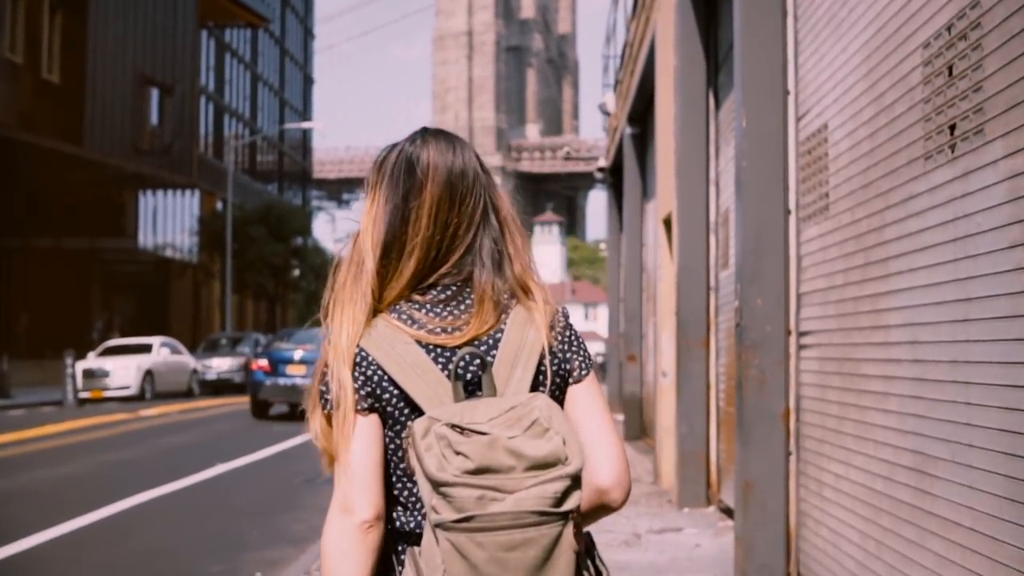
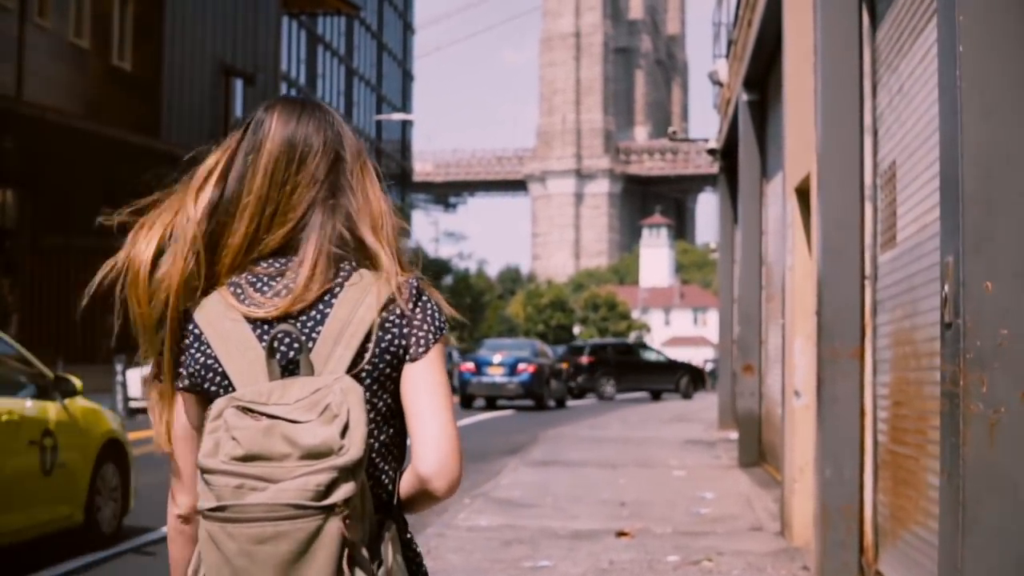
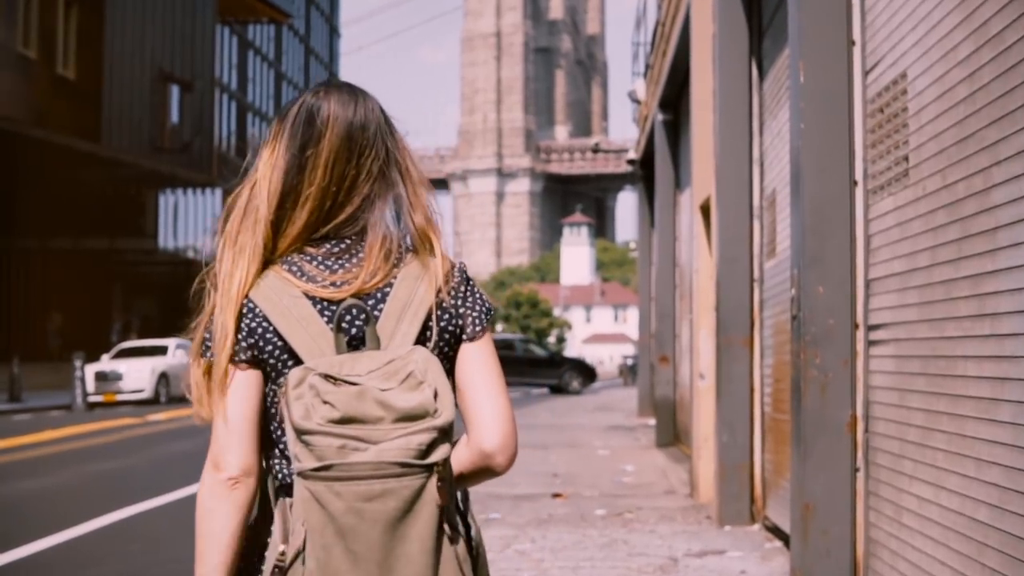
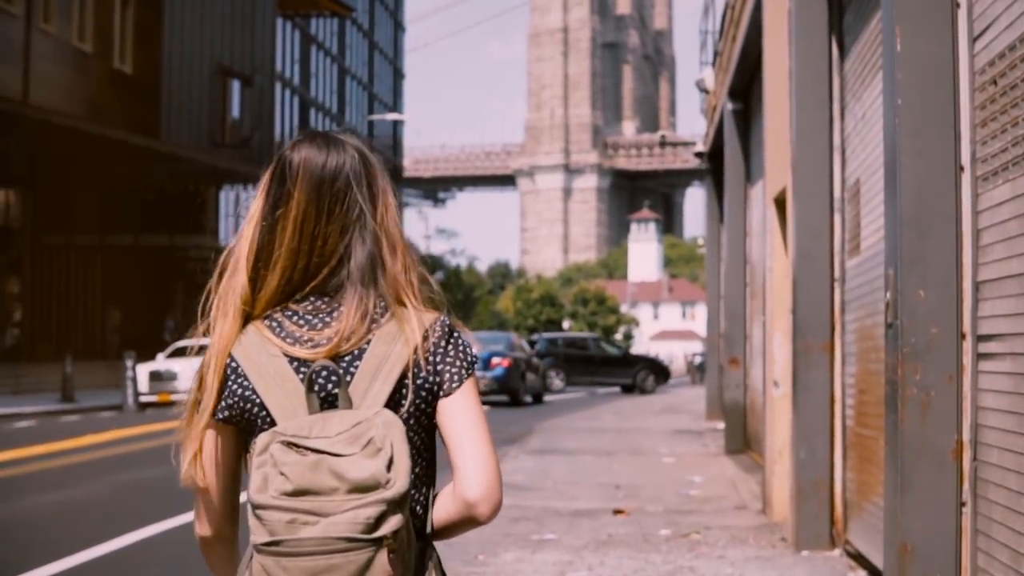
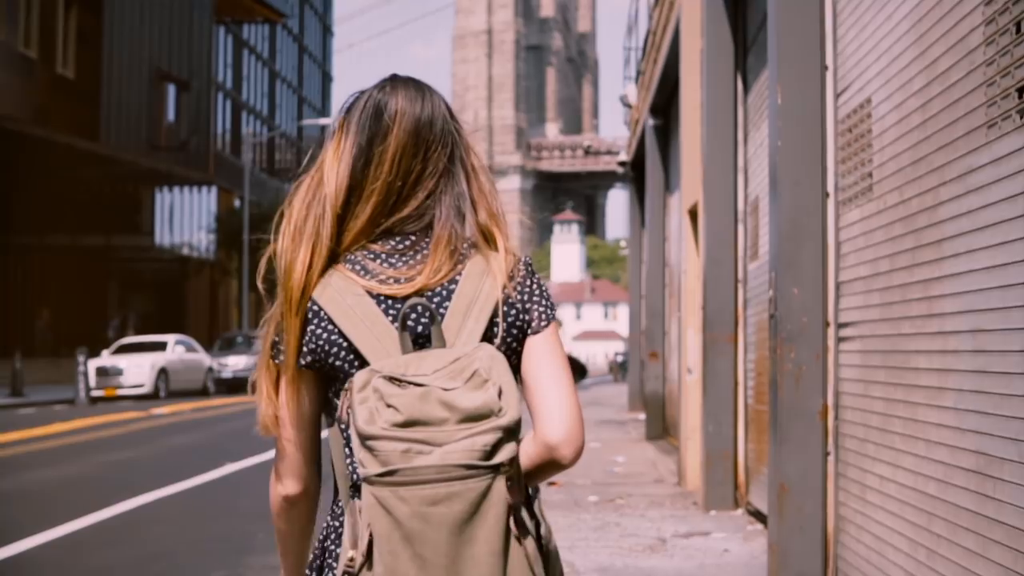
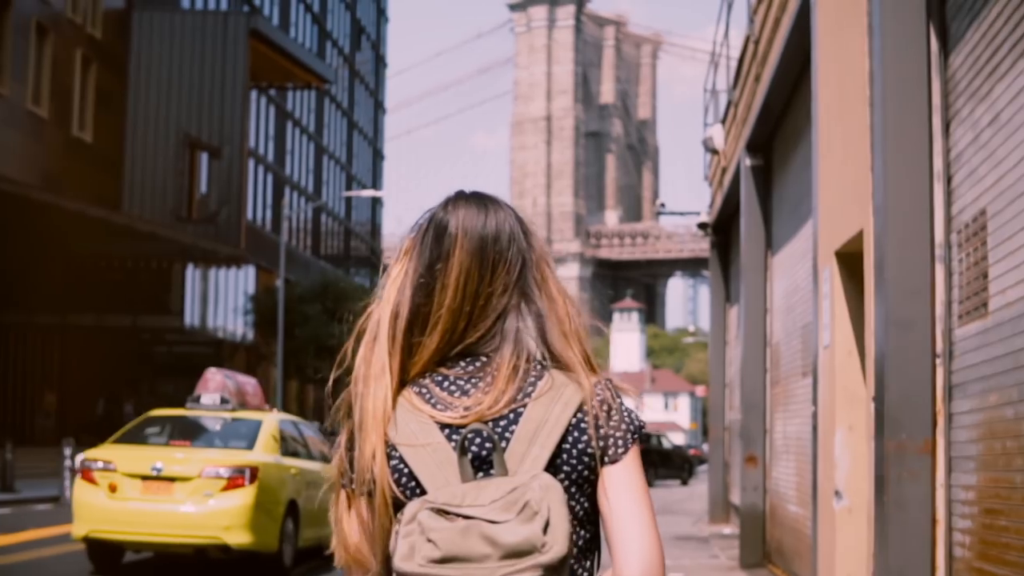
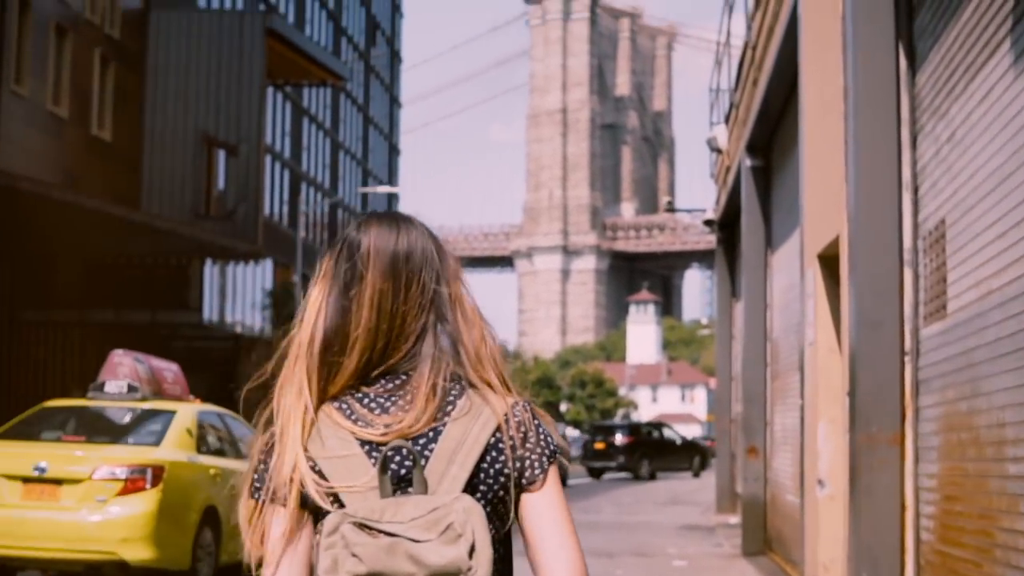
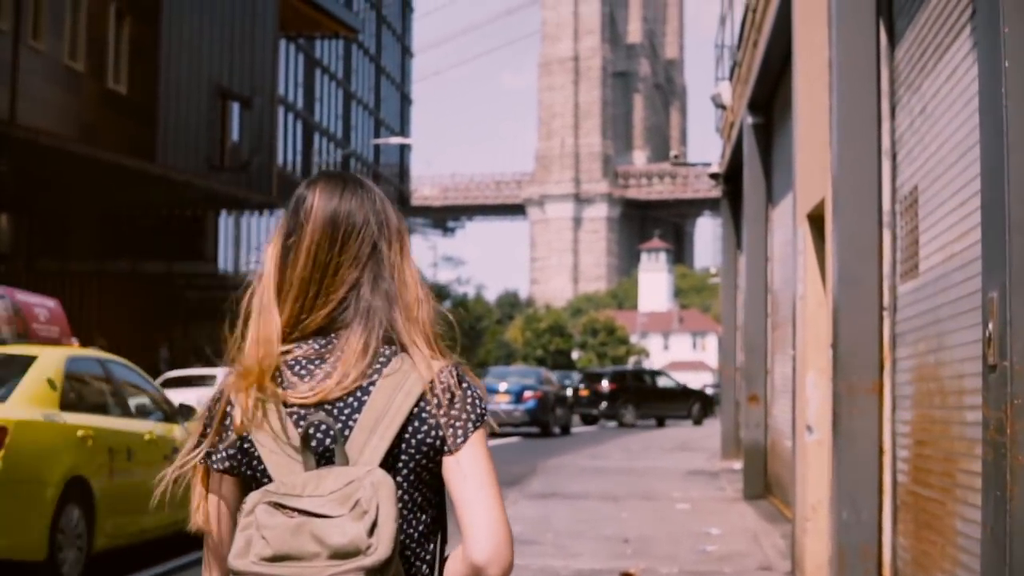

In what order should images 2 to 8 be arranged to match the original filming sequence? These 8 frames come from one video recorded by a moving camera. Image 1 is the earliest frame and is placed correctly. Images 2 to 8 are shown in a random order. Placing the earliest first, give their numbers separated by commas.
5, 3, 4, 2, 8, 7, 6
